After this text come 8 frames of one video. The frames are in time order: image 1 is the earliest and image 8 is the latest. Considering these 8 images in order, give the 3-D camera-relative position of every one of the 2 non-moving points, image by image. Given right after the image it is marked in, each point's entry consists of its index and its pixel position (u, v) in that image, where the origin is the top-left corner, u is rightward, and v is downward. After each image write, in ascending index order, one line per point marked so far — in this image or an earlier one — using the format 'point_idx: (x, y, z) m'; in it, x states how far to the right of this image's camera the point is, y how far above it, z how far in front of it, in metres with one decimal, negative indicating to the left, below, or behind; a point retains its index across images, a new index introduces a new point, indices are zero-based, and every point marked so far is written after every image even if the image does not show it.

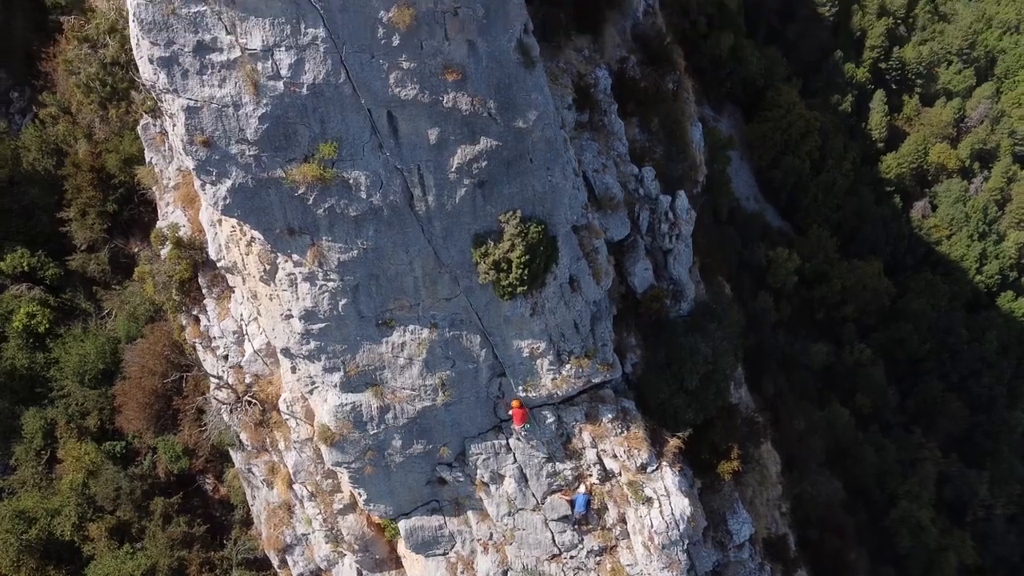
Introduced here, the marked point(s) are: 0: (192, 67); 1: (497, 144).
0: (-4.3, +3.0, +11.3) m
1: (-0.2, +2.2, +12.8) m
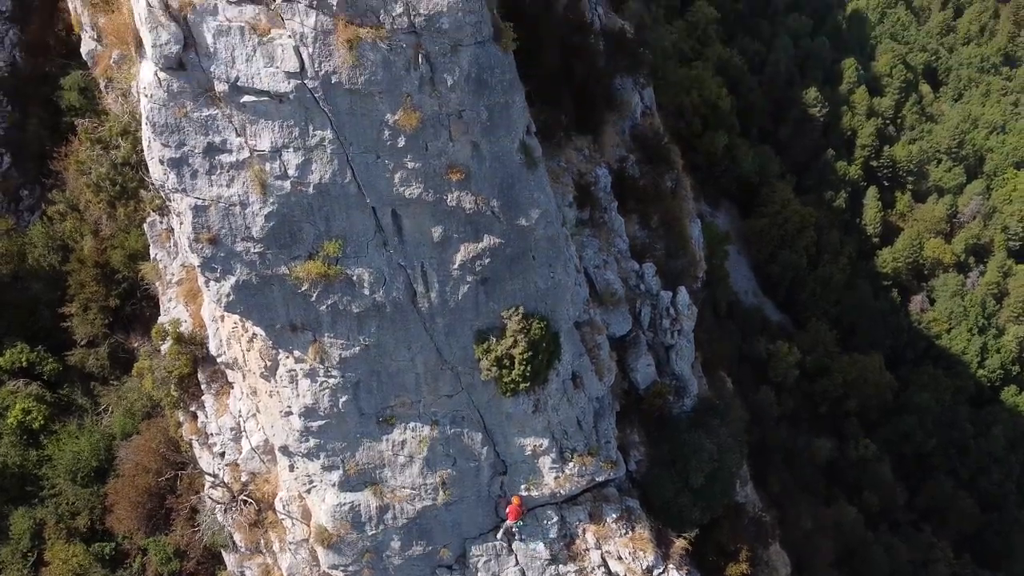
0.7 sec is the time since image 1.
0: (-4.3, +1.7, +11.5) m
1: (-0.2, +0.7, +12.9) m
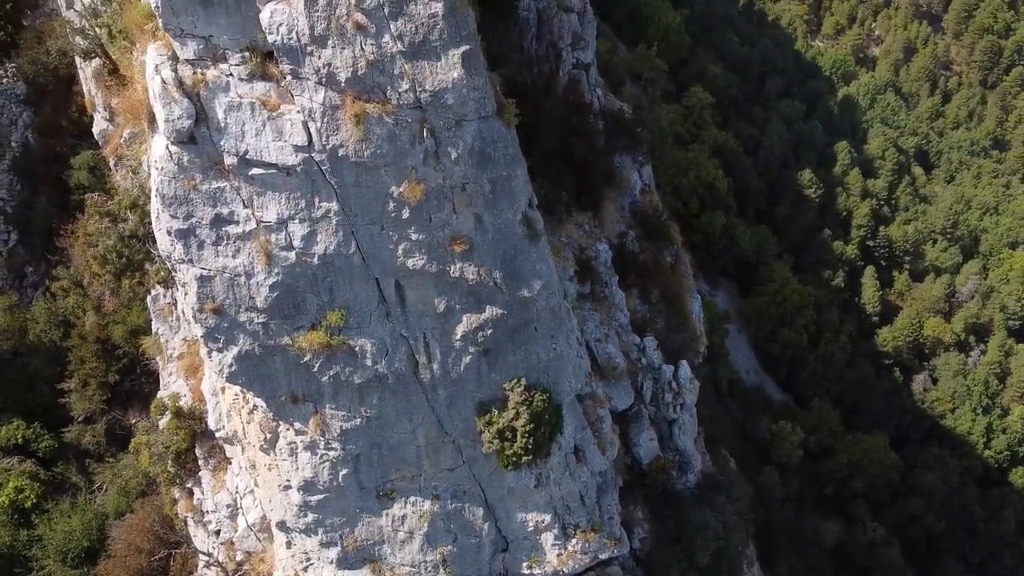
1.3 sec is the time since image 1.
0: (-4.3, +0.7, +11.7) m
1: (-0.2, -0.4, +13.0) m
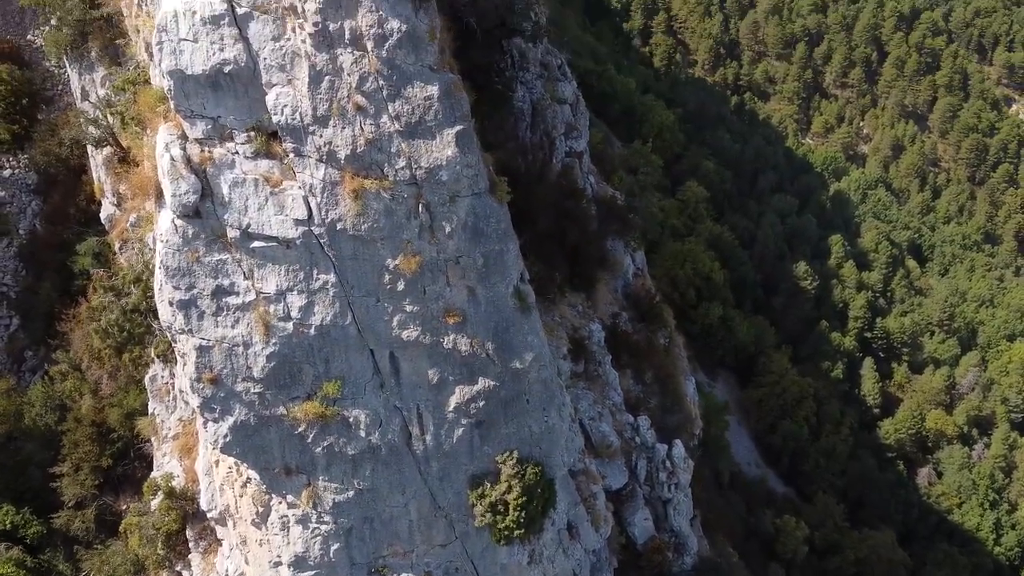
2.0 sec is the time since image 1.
0: (-4.4, -0.3, +12.1) m
1: (-0.3, -1.5, +13.2) m
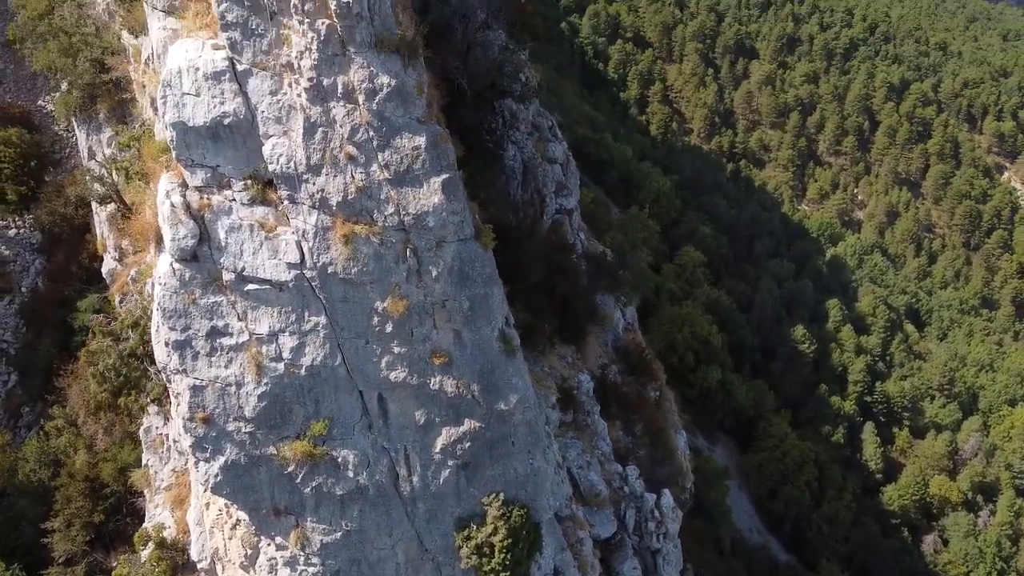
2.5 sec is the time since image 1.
0: (-4.6, -0.9, +12.5) m
1: (-0.5, -2.3, +13.5) m
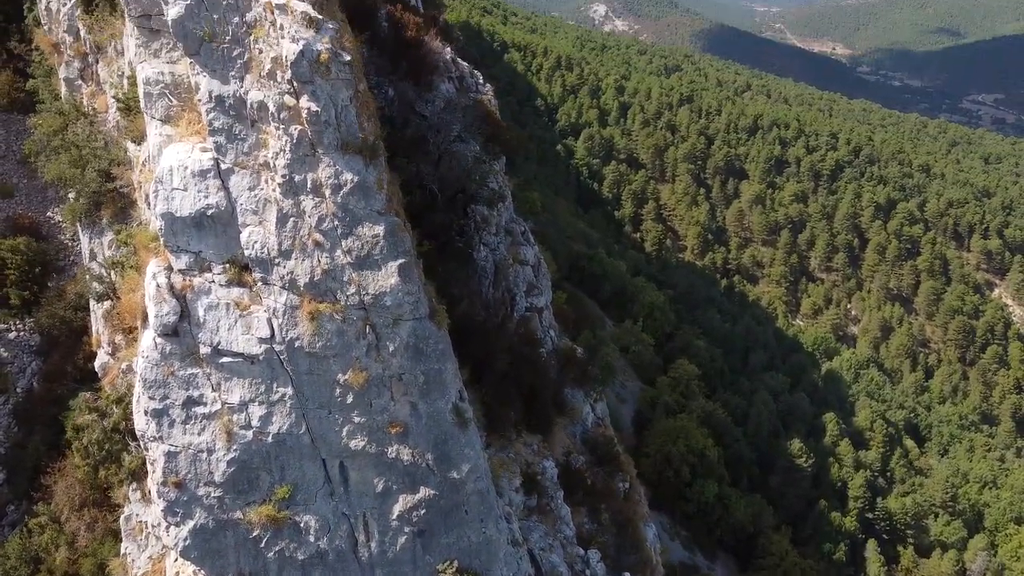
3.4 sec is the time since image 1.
0: (-5.5, -2.1, +13.7) m
1: (-1.3, -3.6, +14.5) m
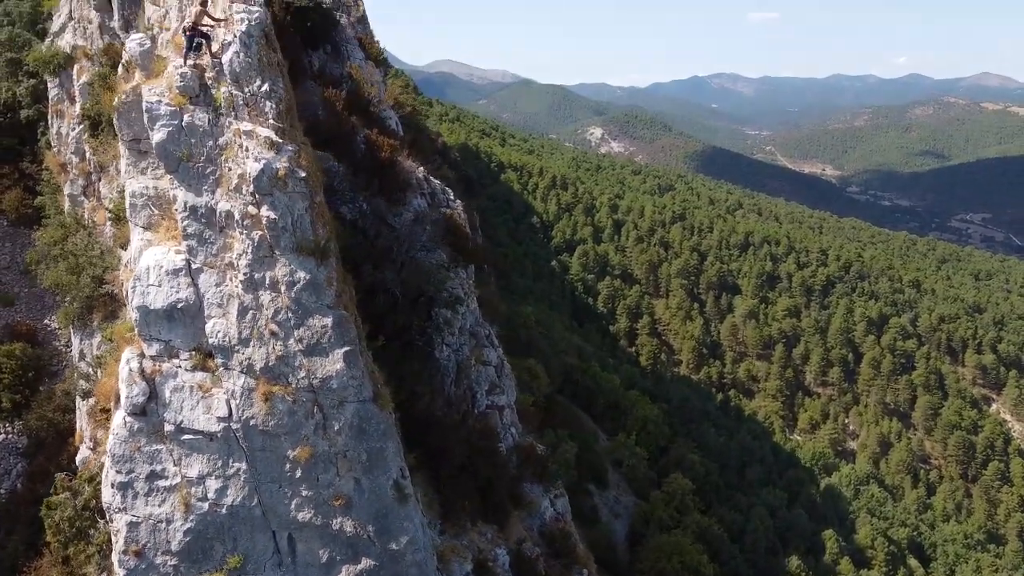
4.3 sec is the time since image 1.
0: (-6.7, -3.7, +15.1) m
1: (-2.6, -5.3, +15.8) m
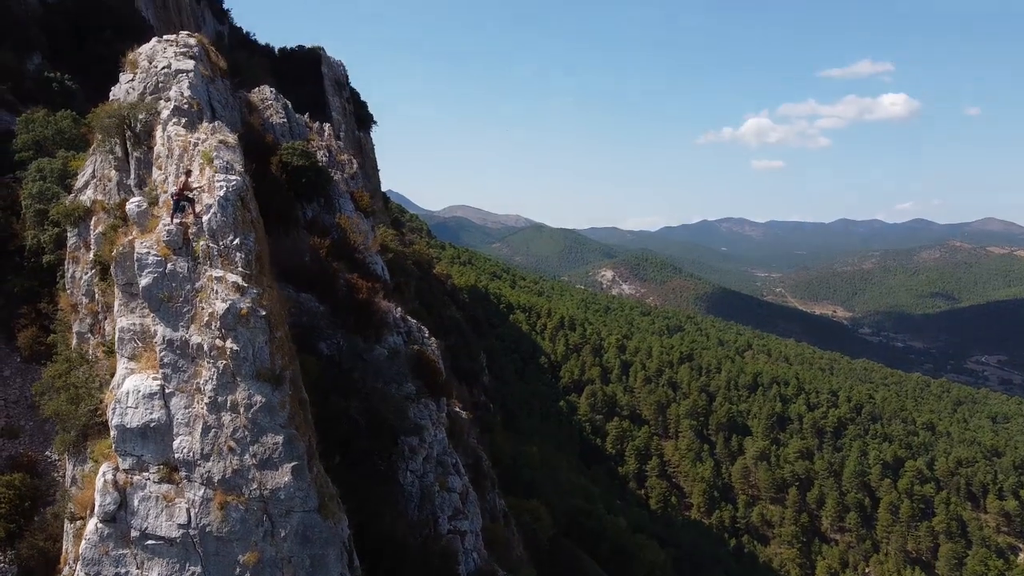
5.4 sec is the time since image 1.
0: (-8.2, -6.2, +17.0) m
1: (-4.1, -7.8, +17.3) m
